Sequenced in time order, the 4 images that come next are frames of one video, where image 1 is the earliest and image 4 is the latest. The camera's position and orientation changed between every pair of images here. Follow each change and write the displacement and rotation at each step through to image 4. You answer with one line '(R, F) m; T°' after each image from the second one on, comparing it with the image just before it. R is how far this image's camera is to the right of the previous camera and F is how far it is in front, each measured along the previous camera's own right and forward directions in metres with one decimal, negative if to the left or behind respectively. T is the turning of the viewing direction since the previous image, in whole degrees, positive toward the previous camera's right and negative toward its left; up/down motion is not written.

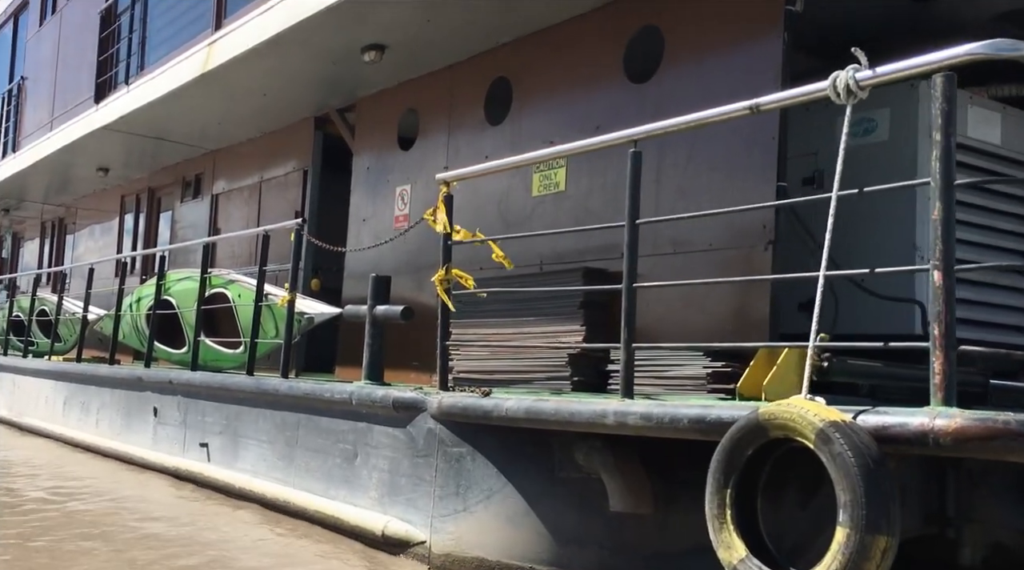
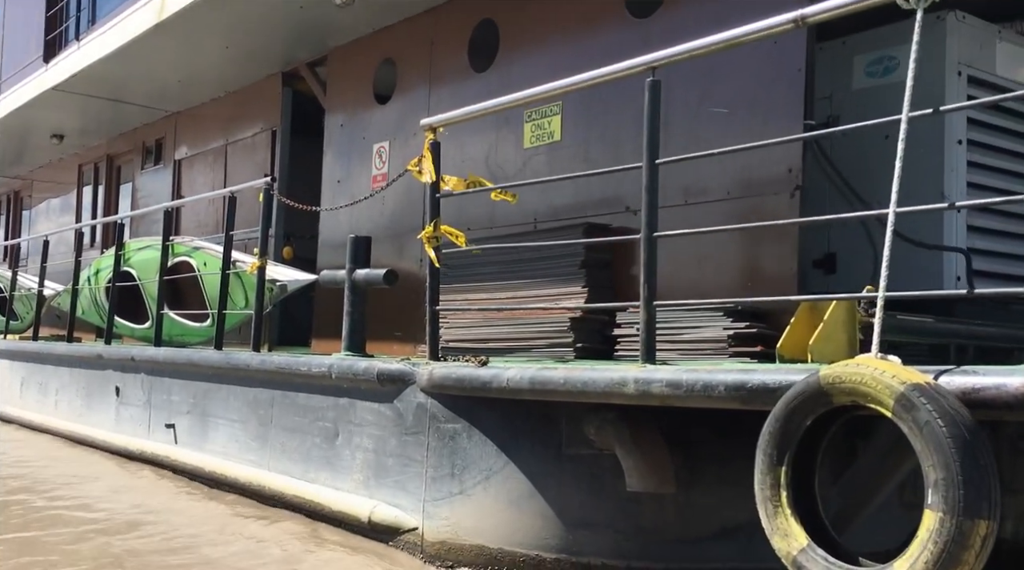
(-0.1, +0.5) m; +2°
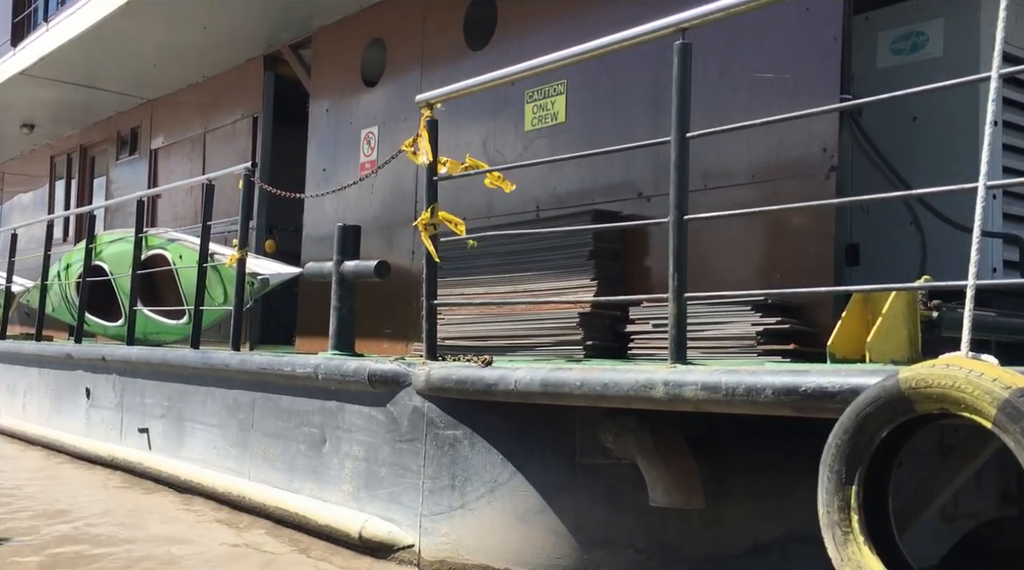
(-0.1, +0.4) m; +1°
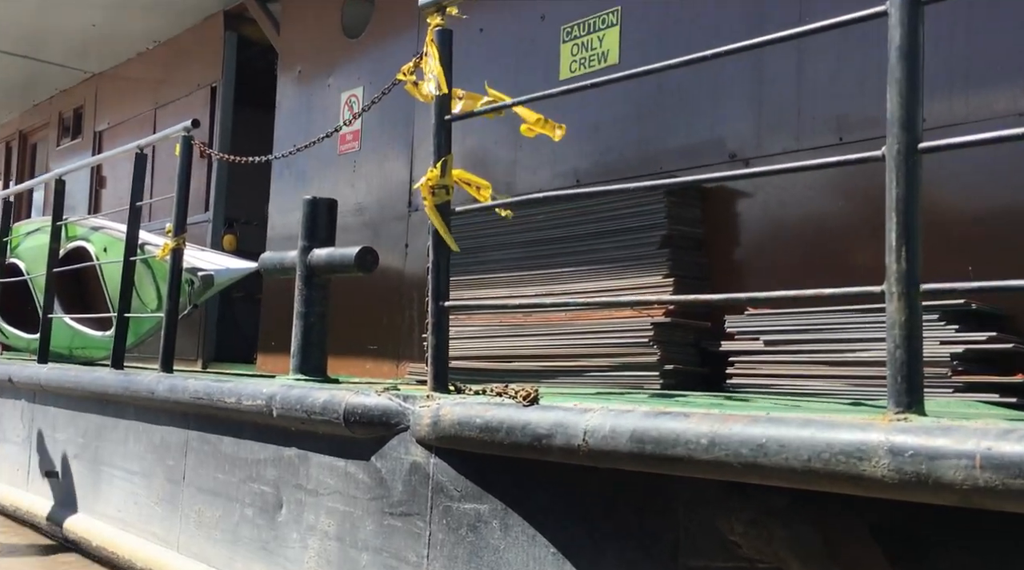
(-0.2, +1.3) m; +1°
